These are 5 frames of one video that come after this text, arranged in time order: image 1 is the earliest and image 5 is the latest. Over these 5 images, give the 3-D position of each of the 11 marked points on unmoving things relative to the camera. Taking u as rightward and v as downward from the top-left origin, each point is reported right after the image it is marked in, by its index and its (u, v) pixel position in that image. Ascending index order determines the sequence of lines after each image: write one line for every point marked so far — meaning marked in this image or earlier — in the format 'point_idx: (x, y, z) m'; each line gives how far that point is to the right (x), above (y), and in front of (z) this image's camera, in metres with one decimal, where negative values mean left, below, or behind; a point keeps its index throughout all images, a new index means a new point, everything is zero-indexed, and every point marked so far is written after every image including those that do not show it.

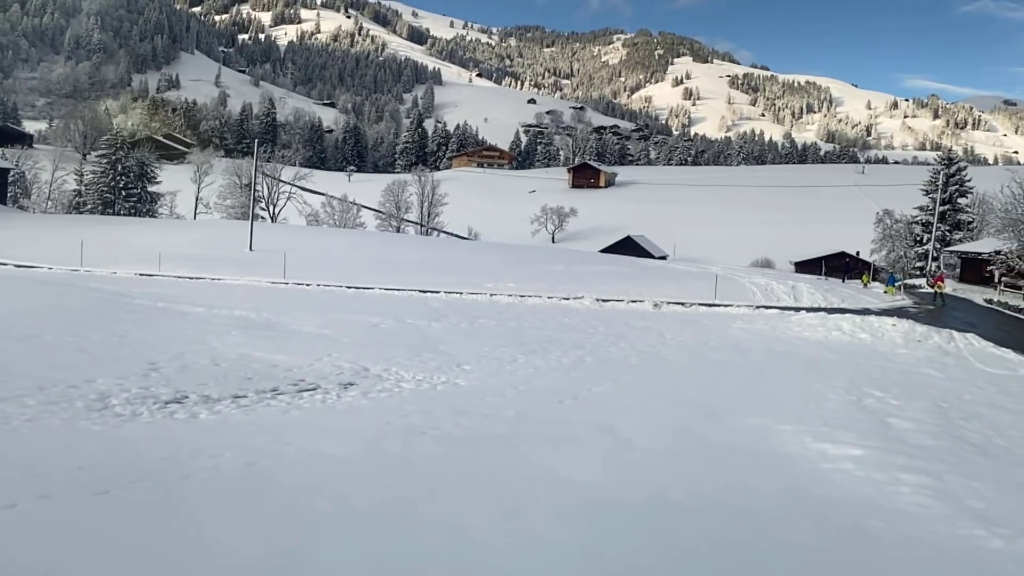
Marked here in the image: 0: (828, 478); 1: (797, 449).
0: (+2.8, -1.7, +8.0) m
1: (+2.9, -1.6, +9.1) m
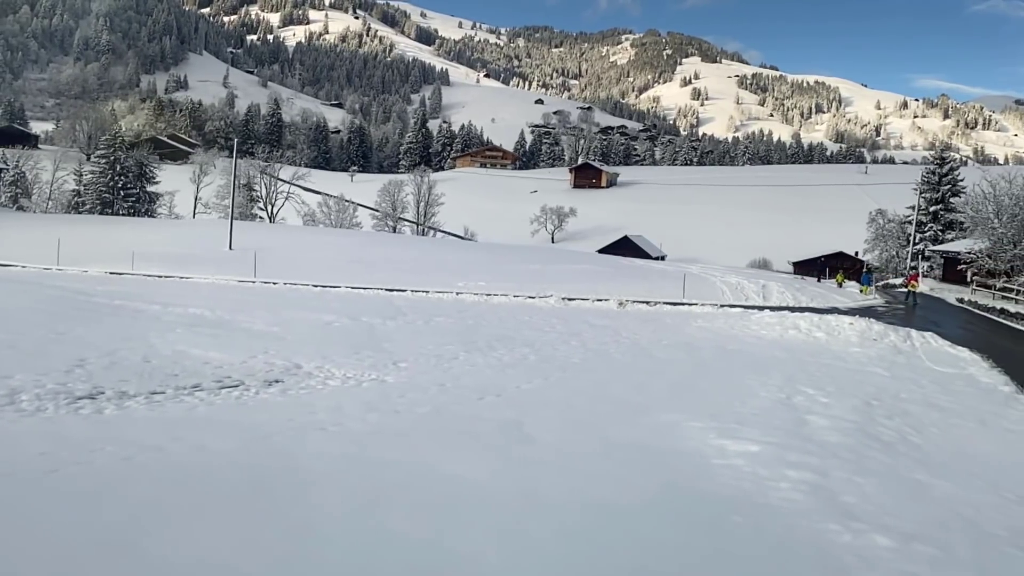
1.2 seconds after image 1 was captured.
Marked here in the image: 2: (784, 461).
0: (+1.8, -1.6, +8.0) m
1: (+1.9, -1.6, +9.1) m
2: (+2.5, -1.6, +8.4) m
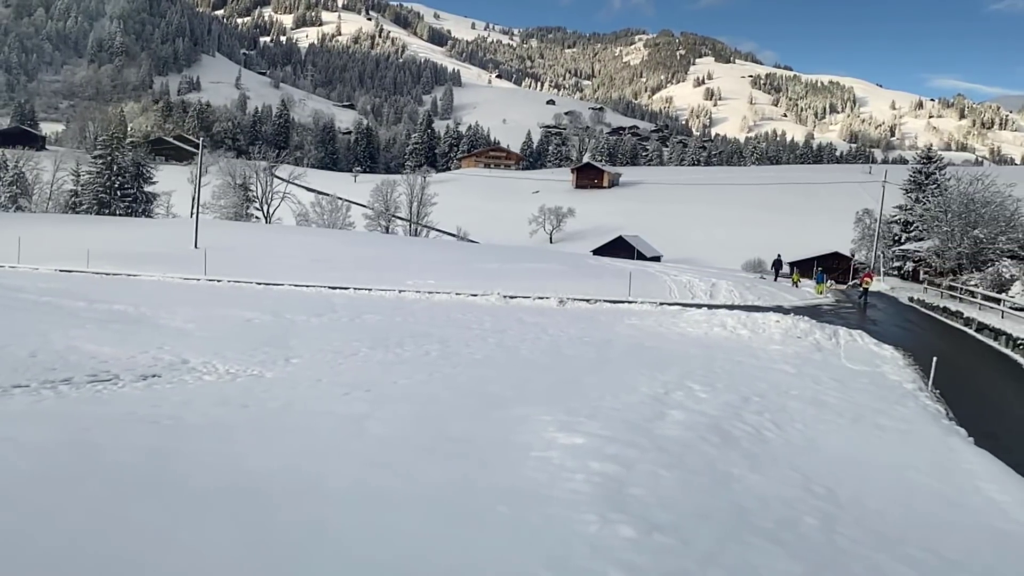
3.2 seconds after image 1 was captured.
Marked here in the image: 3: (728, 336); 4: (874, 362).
0: (+0.1, -1.6, +8.0) m
1: (+0.2, -1.5, +9.1) m
2: (+0.8, -1.5, +8.4) m
3: (+4.4, -1.0, +18.3) m
4: (+6.7, -1.3, +16.7) m
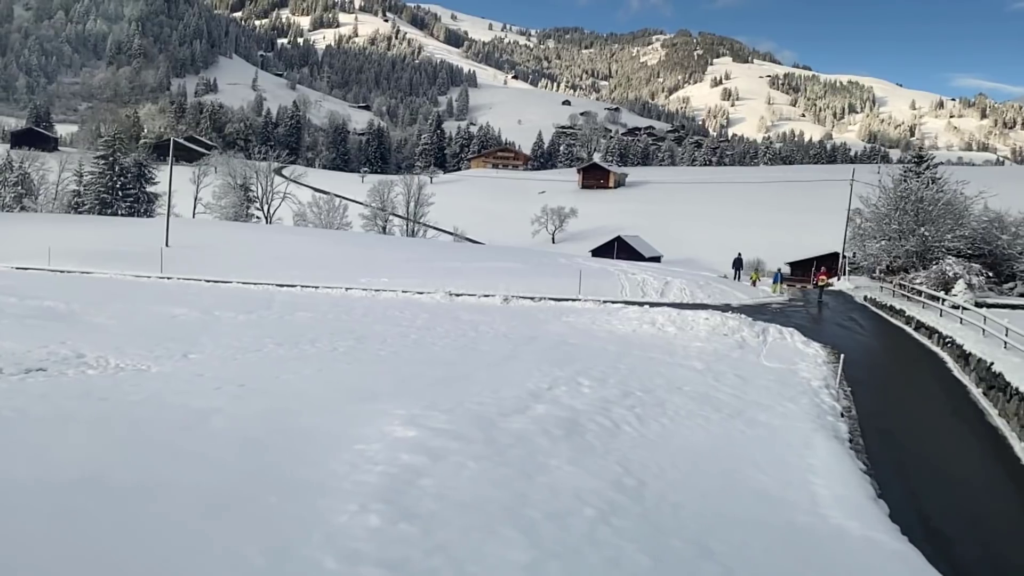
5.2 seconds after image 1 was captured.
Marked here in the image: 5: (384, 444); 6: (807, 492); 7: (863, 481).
0: (-1.6, -1.5, +8.0) m
1: (-1.5, -1.5, +9.2) m
2: (-0.9, -1.5, +8.5) m
3: (+2.9, -0.9, +18.2) m
4: (+5.1, -1.3, +16.7) m
5: (-1.2, -1.5, +8.6) m
6: (+2.7, -1.9, +8.4) m
7: (+3.5, -1.9, +9.0) m
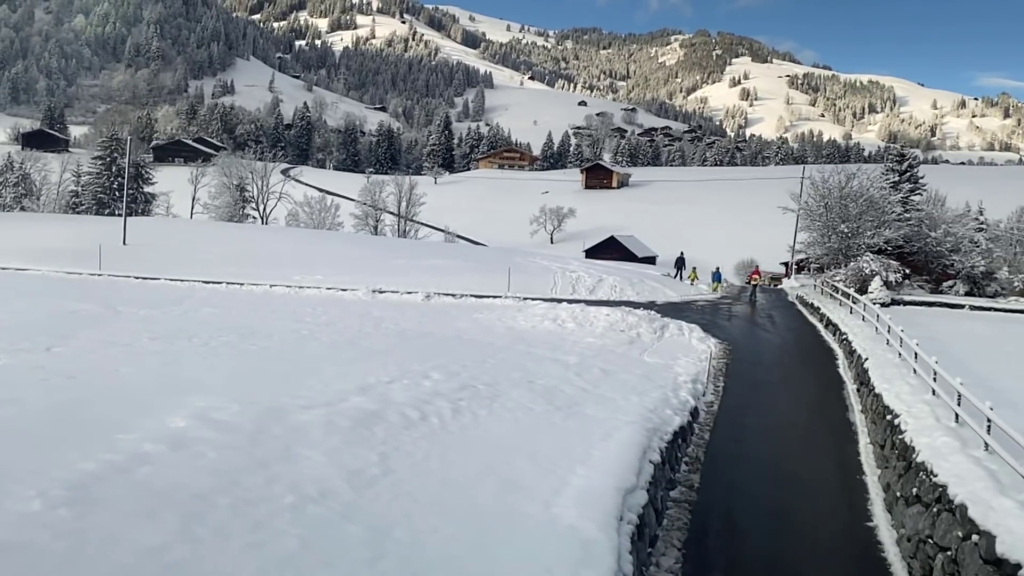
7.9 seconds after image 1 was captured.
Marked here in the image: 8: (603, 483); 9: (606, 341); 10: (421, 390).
0: (-3.9, -1.4, +8.1) m
1: (-3.7, -1.4, +9.2) m
2: (-3.1, -1.4, +8.5) m
3: (+0.8, -0.8, +18.2) m
4: (+3.0, -1.2, +16.6) m
5: (-3.5, -1.4, +8.7) m
6: (+0.4, -1.8, +8.4) m
7: (+1.2, -1.8, +9.0) m
8: (+0.9, -1.8, +8.4) m
9: (+1.8, -1.0, +17.2) m
10: (-1.2, -1.3, +12.0) m
